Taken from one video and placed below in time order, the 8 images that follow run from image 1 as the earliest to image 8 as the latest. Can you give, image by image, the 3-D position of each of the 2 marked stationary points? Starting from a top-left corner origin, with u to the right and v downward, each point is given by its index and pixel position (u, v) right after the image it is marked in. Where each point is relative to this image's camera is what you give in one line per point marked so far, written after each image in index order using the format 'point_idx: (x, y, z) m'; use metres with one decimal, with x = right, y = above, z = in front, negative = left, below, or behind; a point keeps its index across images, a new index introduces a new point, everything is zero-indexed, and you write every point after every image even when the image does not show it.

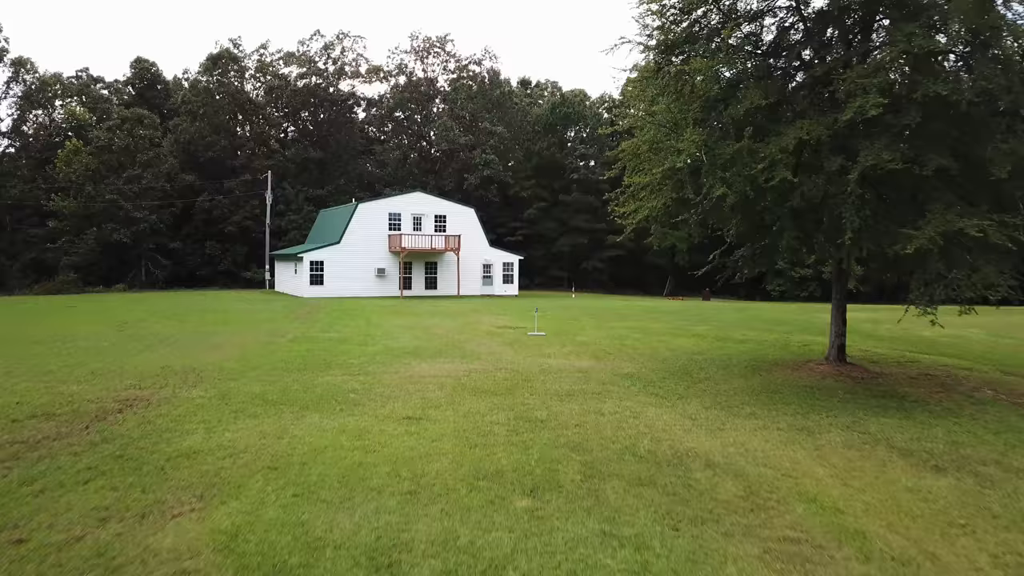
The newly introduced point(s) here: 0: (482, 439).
0: (-0.4, -1.9, +8.1) m
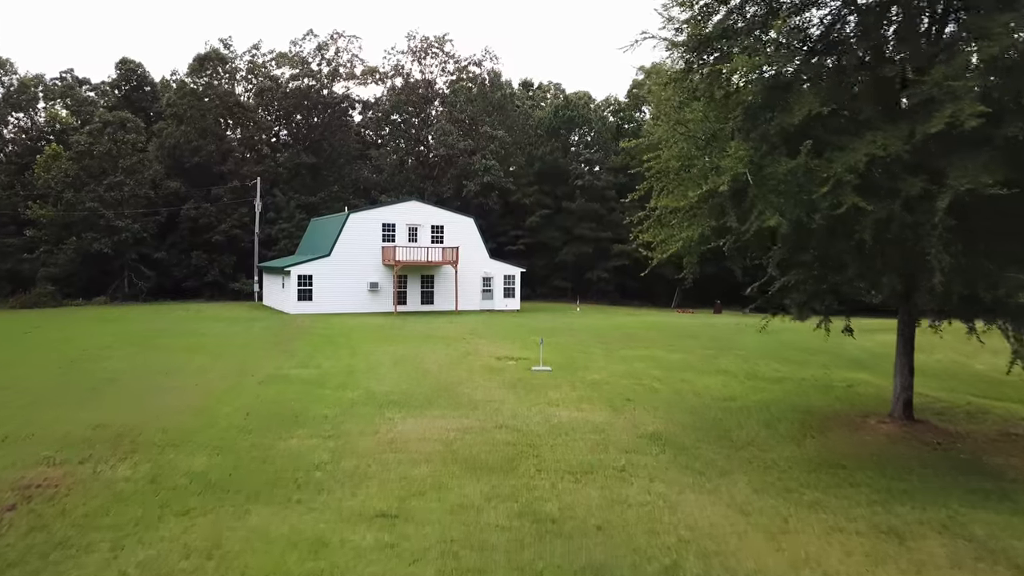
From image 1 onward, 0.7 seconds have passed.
0: (-0.3, -2.5, +6.1) m
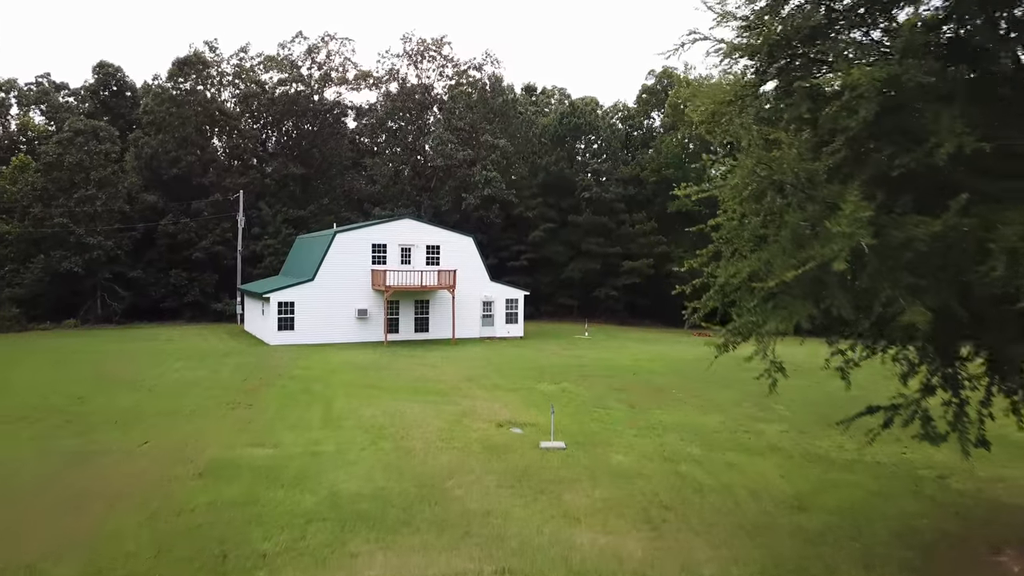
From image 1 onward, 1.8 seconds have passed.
0: (-0.3, -3.6, +3.3) m
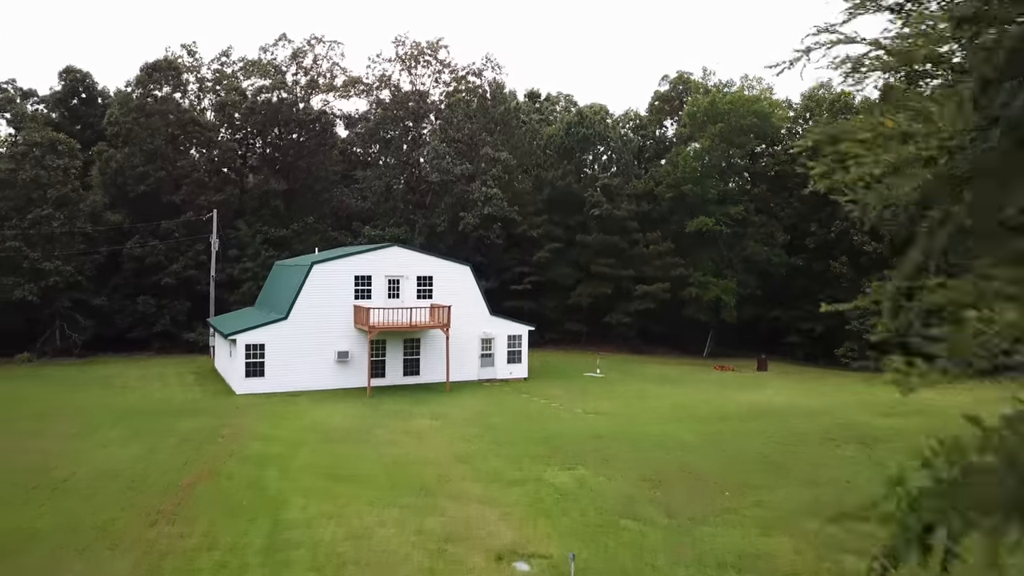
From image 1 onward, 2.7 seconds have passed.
0: (-0.2, -4.9, -0.2) m
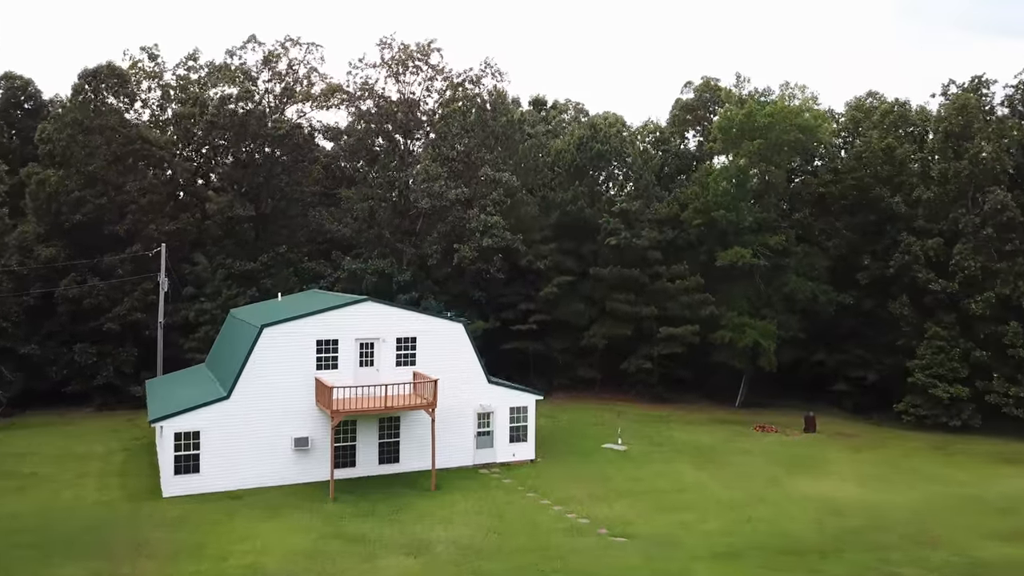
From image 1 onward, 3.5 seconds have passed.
0: (-0.3, -6.9, -5.3) m
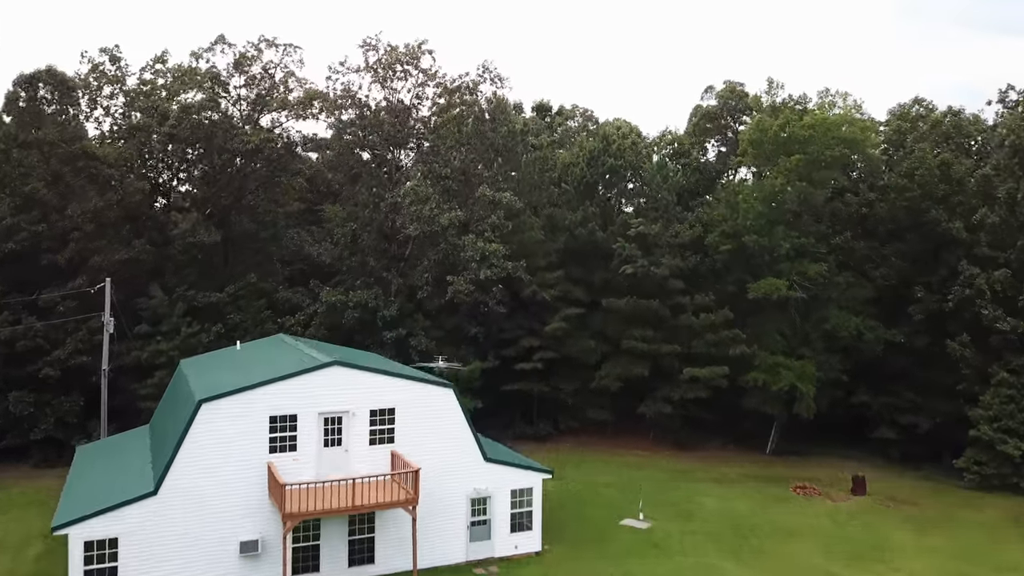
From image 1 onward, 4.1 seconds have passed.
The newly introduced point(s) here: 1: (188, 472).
0: (-0.3, -8.4, -9.1) m
1: (-7.3, -4.2, +14.8) m
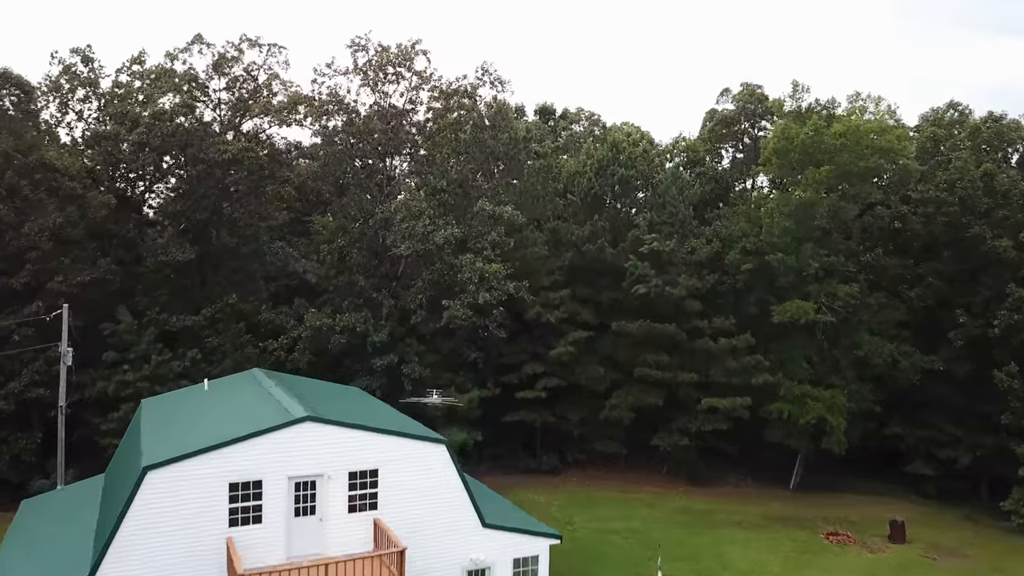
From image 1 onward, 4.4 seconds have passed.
0: (-0.3, -9.3, -11.5) m
1: (-7.3, -5.0, +12.5) m
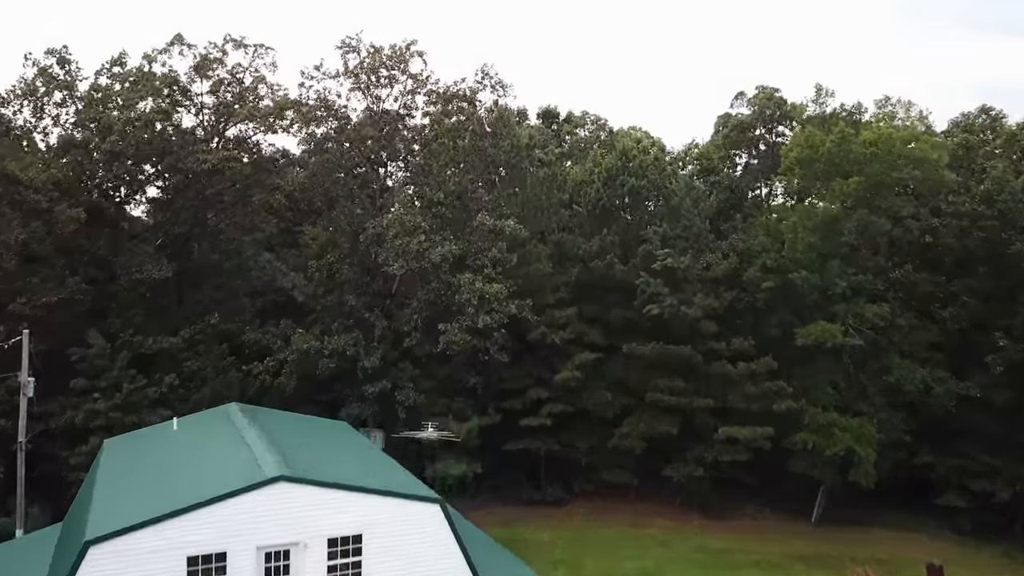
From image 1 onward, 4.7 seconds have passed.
0: (-0.2, -10.0, -13.3) m
1: (-7.2, -5.8, +10.6) m
